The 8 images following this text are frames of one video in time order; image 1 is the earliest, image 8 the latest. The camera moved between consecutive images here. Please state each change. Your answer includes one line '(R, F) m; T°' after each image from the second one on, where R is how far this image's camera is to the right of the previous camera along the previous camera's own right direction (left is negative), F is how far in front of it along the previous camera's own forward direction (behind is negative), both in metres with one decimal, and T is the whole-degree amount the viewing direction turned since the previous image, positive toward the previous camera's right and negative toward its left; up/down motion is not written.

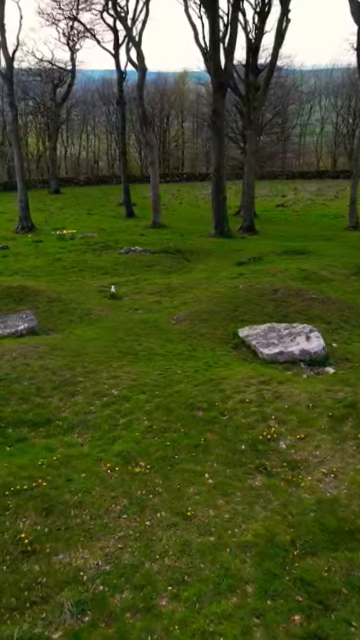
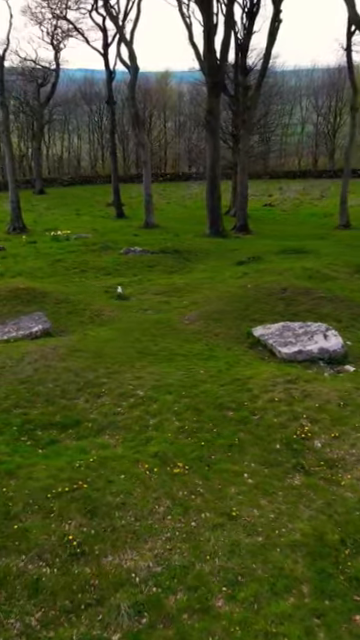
(-0.4, 0.0) m; 0°
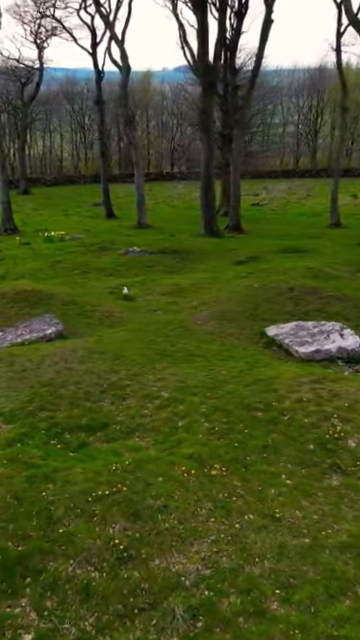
(-0.4, 0.0) m; 0°
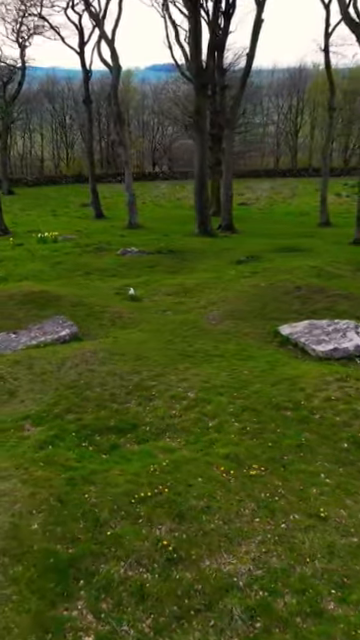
(-0.4, 0.0) m; 0°
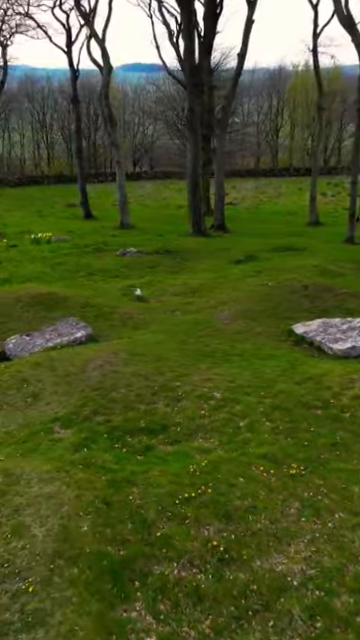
(-0.4, 0.0) m; 0°
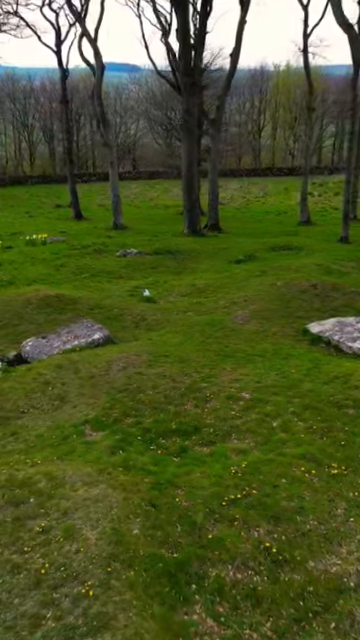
(-0.4, 0.0) m; 0°
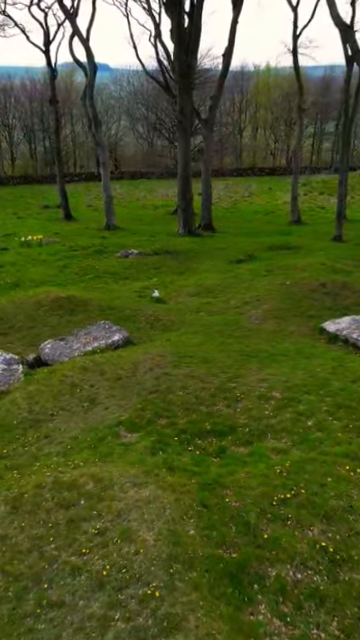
(-0.5, 0.0) m; 0°
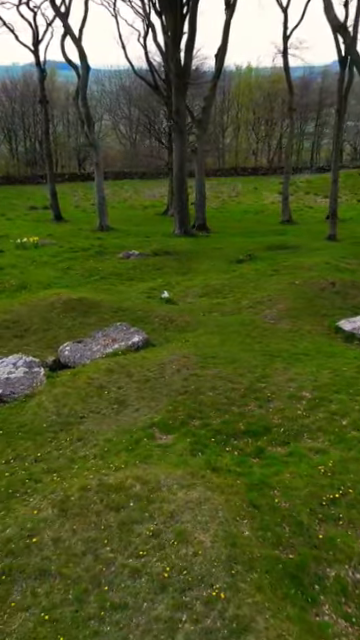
(-0.4, 0.0) m; 0°
